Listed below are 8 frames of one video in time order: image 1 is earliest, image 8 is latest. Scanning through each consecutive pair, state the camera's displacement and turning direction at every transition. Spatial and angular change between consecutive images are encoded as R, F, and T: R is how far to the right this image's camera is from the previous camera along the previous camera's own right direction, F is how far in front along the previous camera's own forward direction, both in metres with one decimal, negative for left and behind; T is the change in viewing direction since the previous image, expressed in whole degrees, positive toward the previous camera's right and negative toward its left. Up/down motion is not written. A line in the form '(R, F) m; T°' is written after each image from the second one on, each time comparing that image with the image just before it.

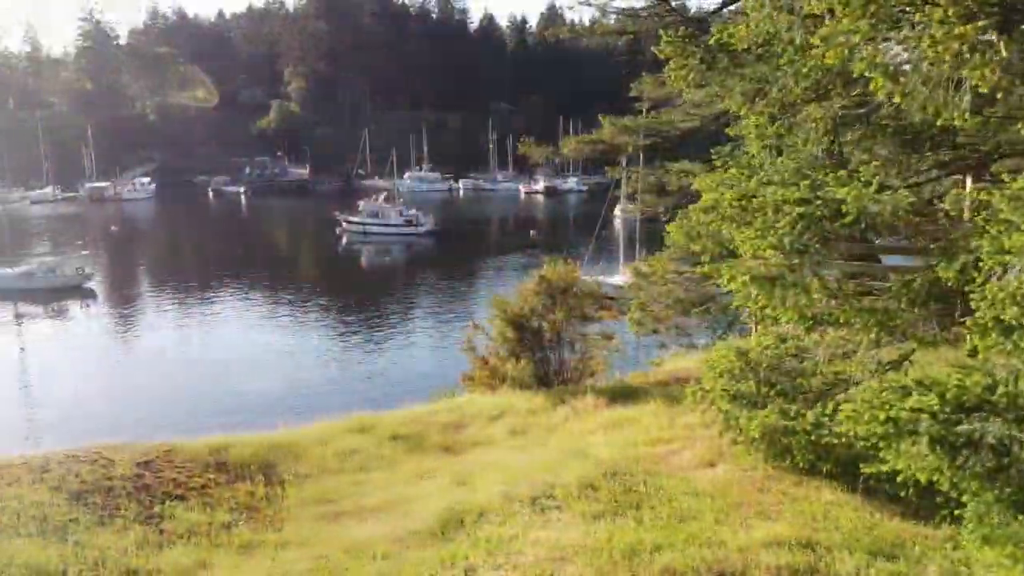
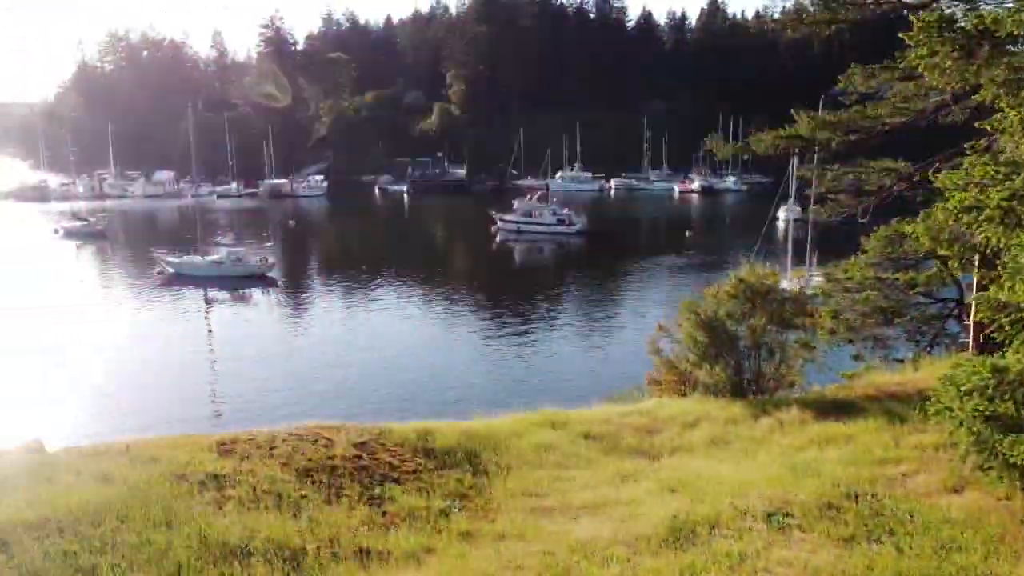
(-0.6, +0.1) m; -11°
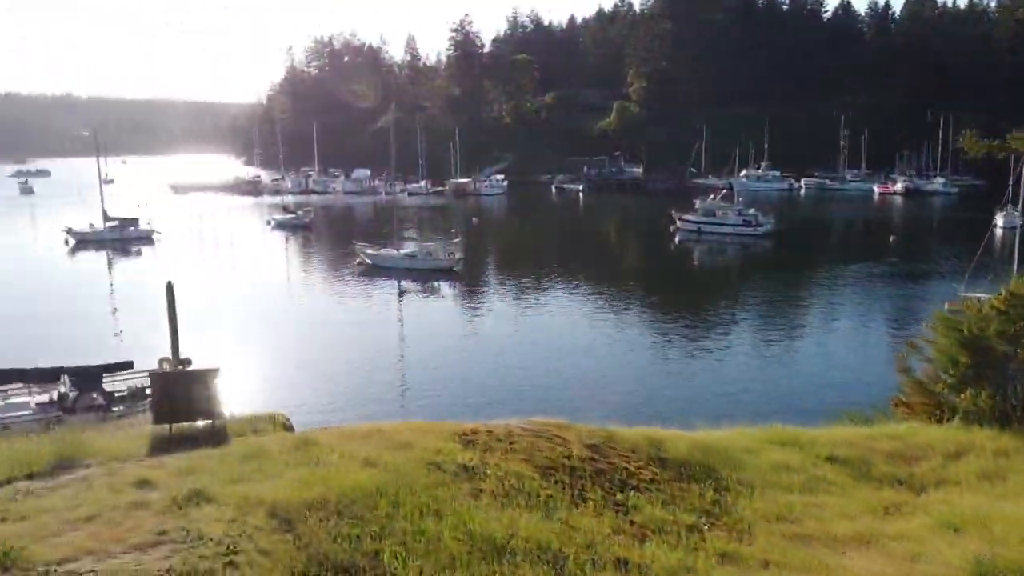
(-0.7, +0.2) m; -12°
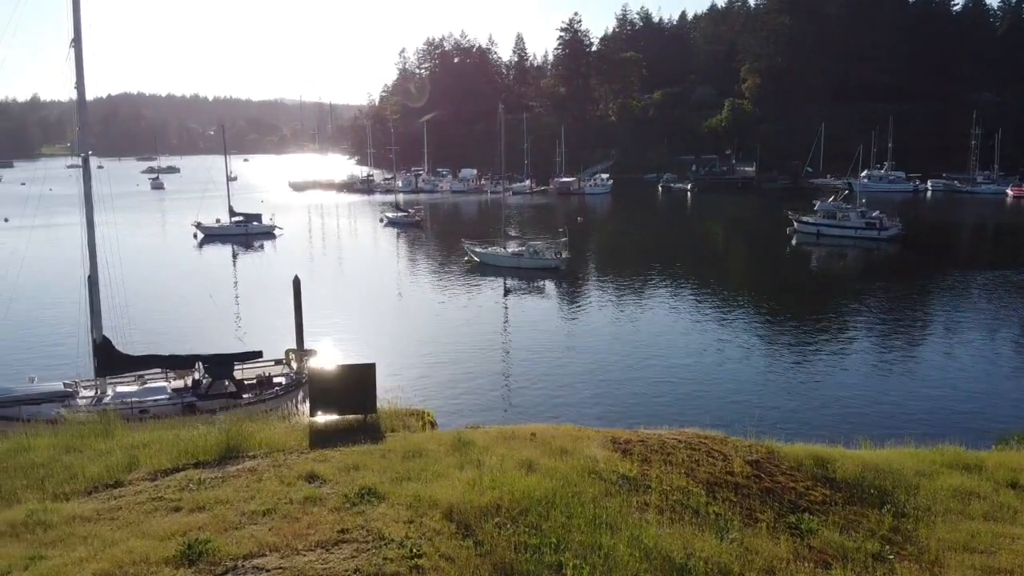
(-0.5, +0.2) m; -7°
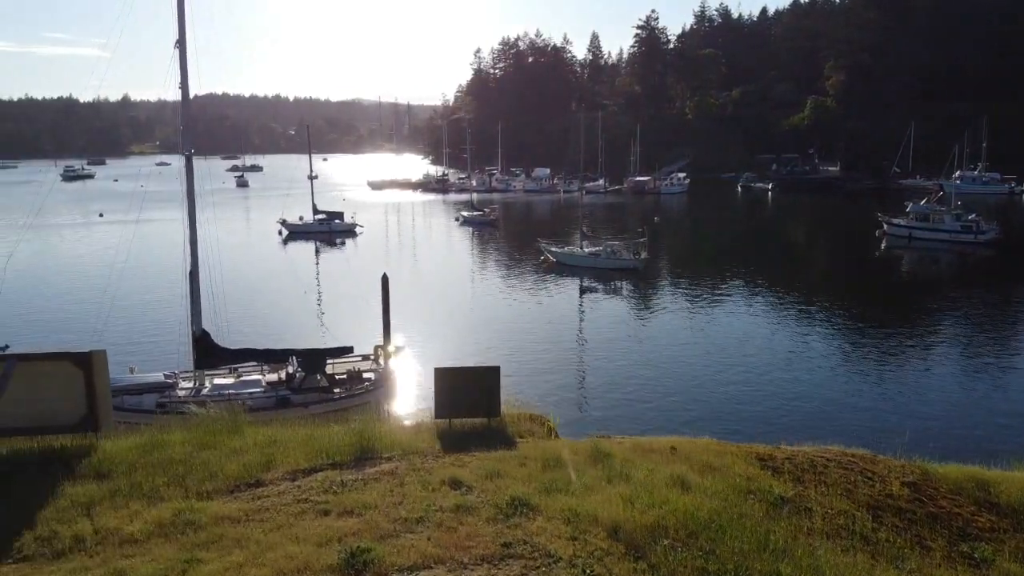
(-0.6, +0.2) m; -5°
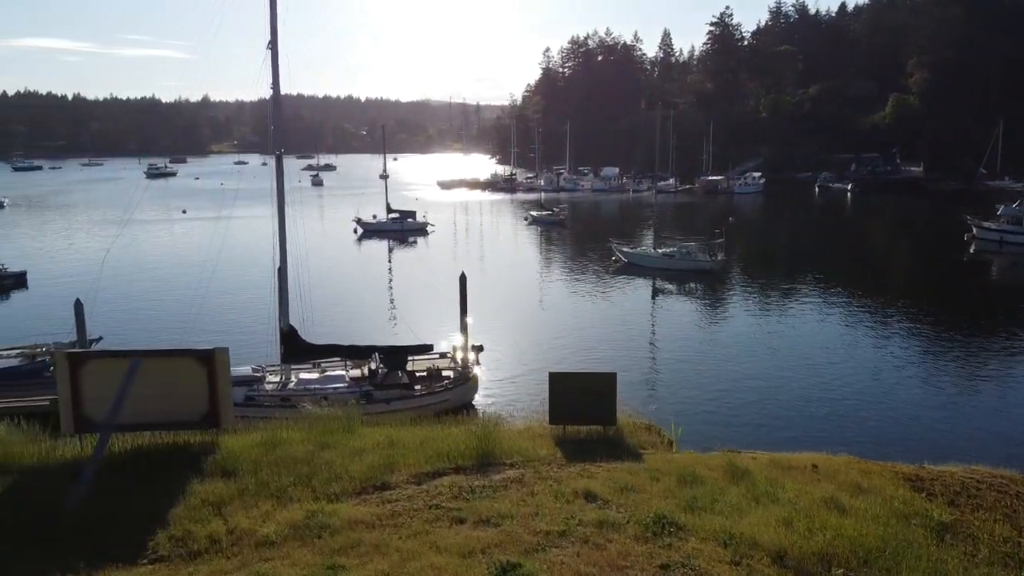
(-0.6, +0.2) m; -5°
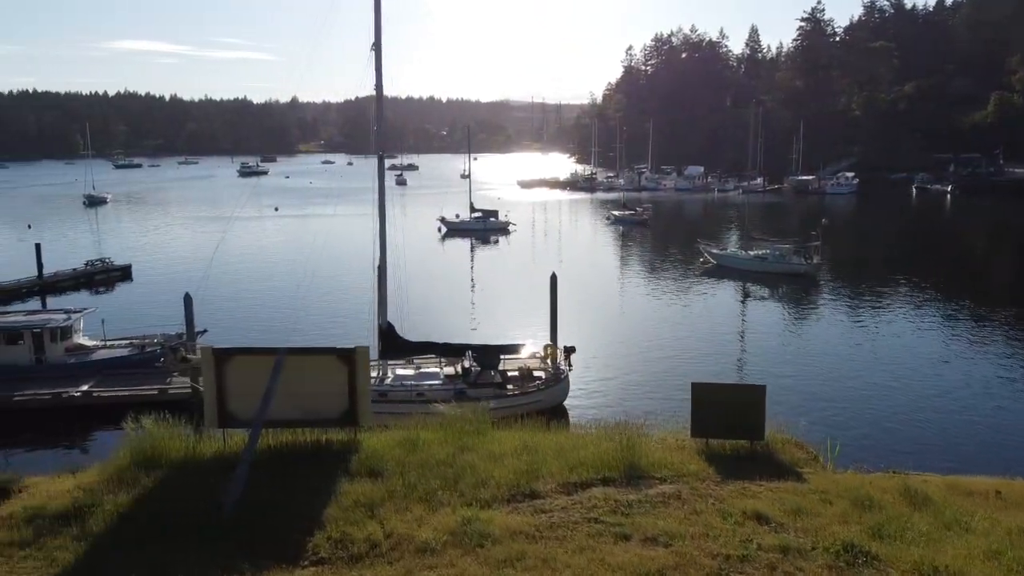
(-0.7, +0.2) m; -6°
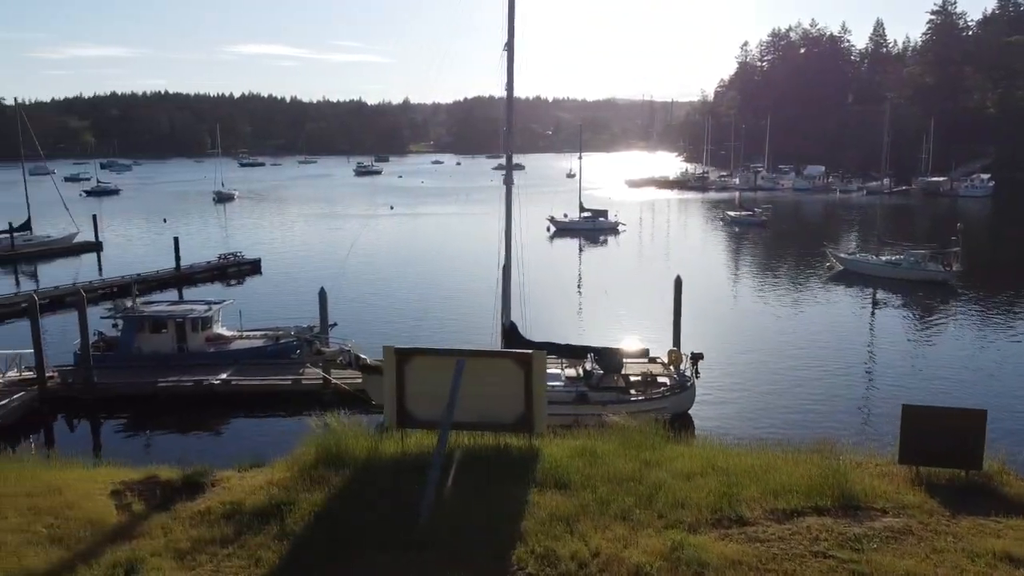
(-0.9, +0.2) m; -7°
